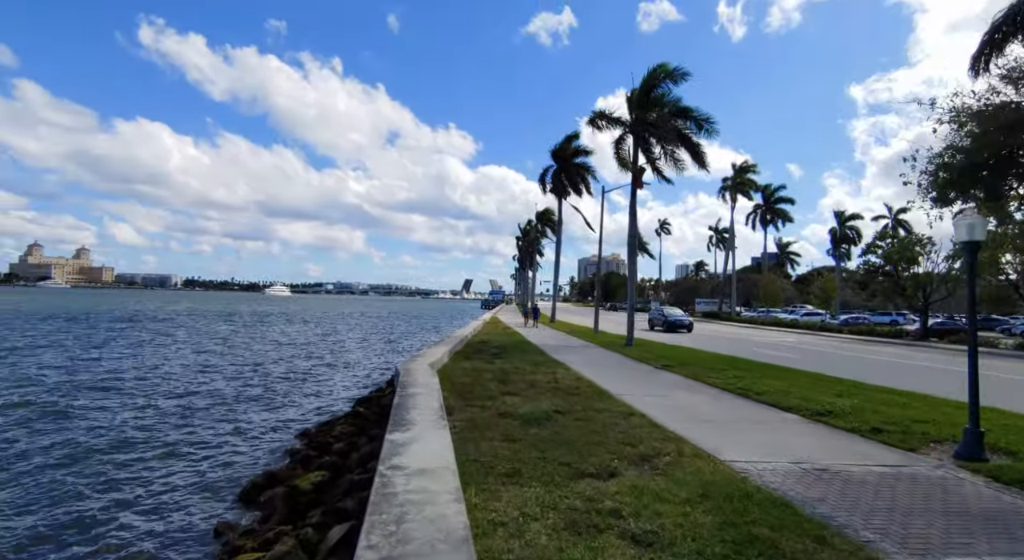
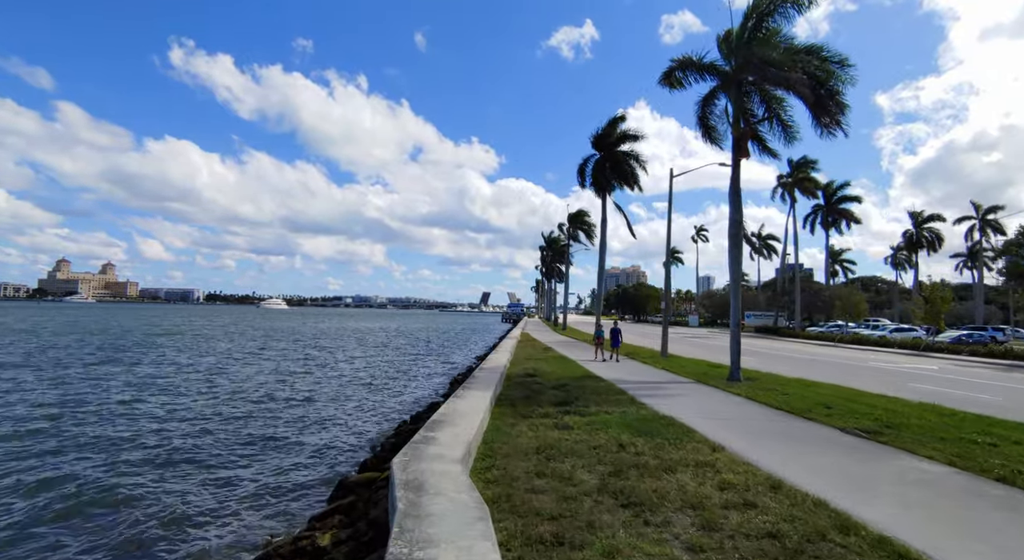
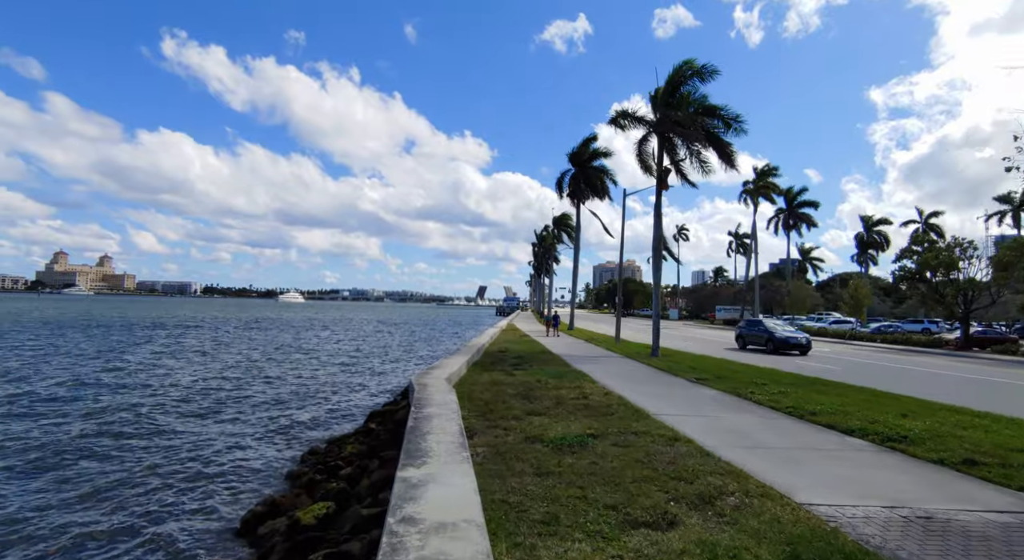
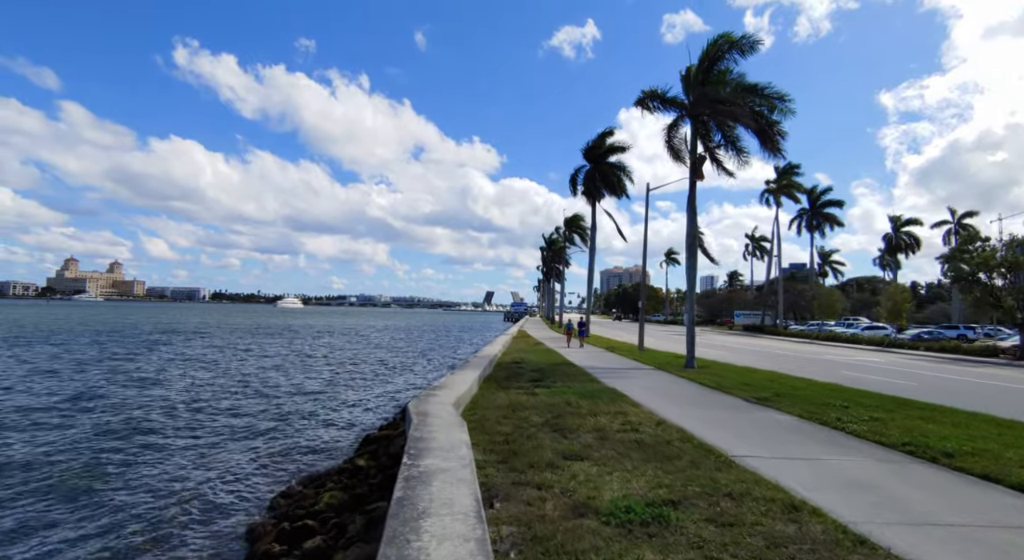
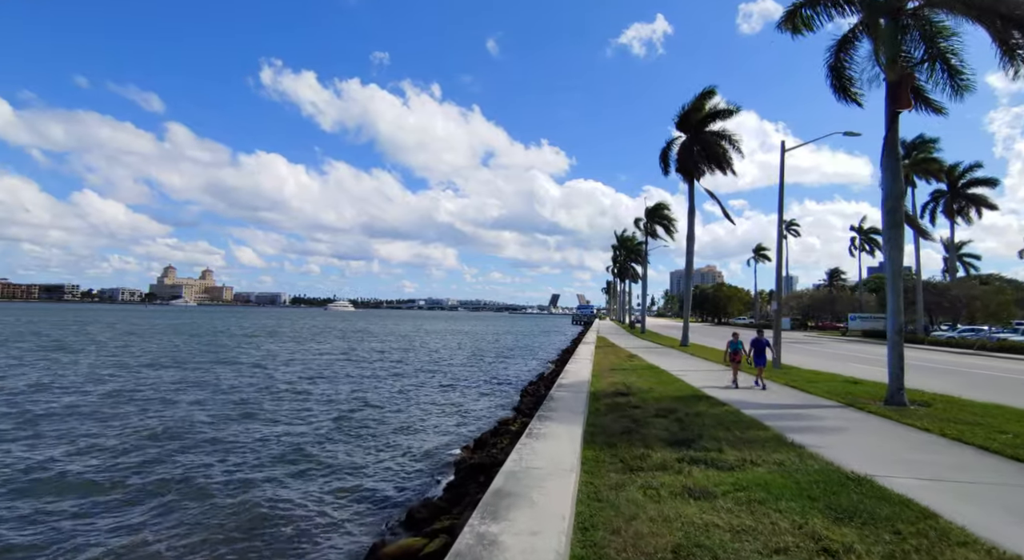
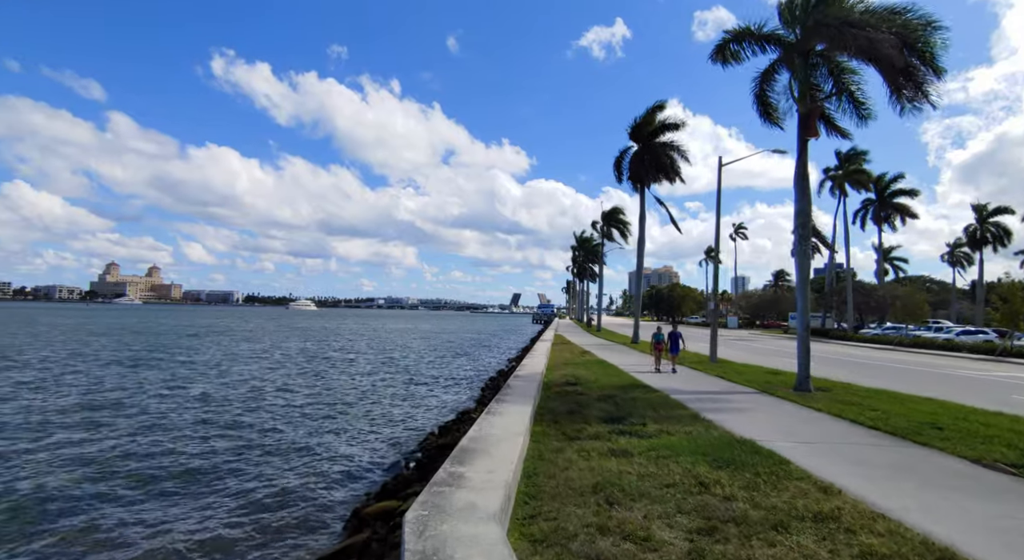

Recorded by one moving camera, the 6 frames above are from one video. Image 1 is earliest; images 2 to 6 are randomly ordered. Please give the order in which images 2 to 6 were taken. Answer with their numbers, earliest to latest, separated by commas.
3, 4, 2, 6, 5
